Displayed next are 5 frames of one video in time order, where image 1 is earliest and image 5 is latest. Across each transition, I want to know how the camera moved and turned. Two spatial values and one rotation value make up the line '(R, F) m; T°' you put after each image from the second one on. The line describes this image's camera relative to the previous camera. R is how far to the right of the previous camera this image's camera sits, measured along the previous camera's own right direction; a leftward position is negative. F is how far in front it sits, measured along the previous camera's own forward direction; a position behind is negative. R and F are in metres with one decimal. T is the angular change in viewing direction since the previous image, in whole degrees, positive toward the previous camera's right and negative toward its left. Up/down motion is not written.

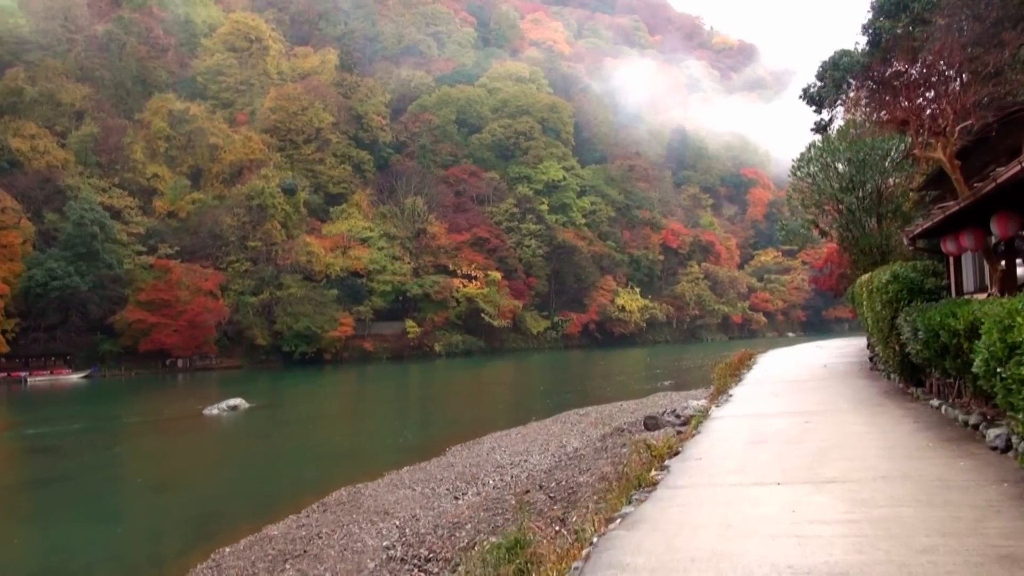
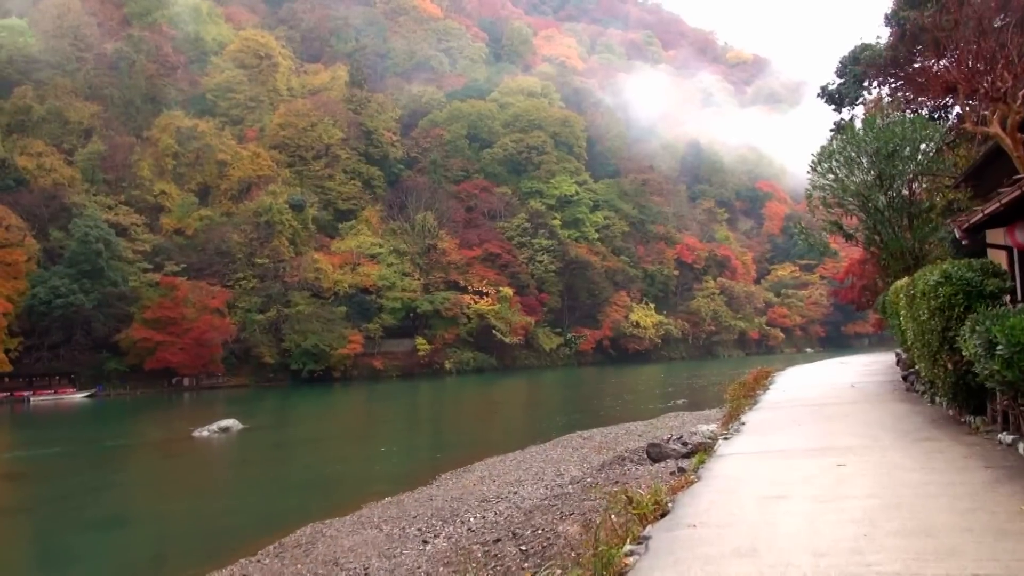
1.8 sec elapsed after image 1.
(+0.2, +0.7) m; -1°
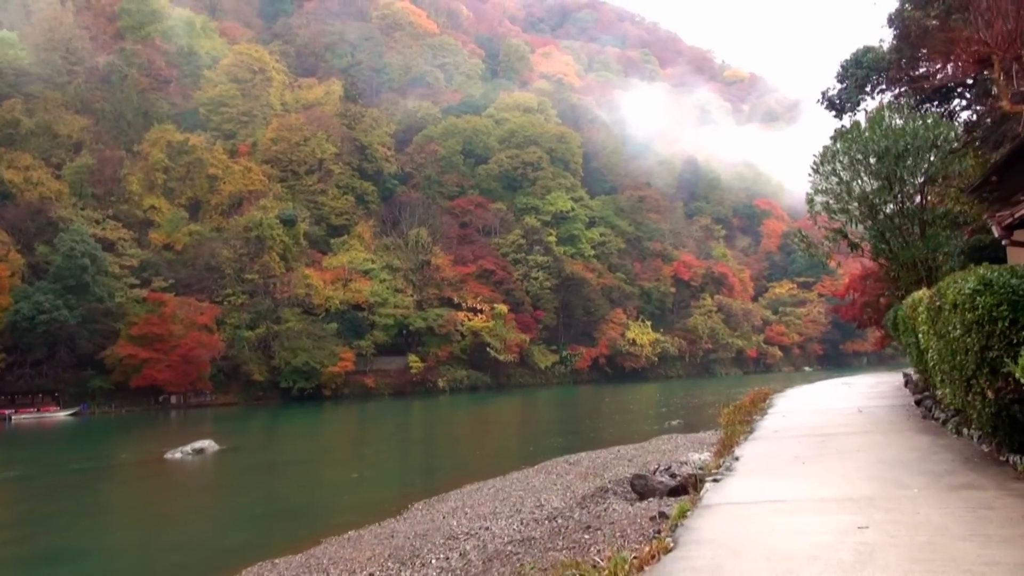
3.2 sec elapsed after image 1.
(+0.2, +0.5) m; 0°
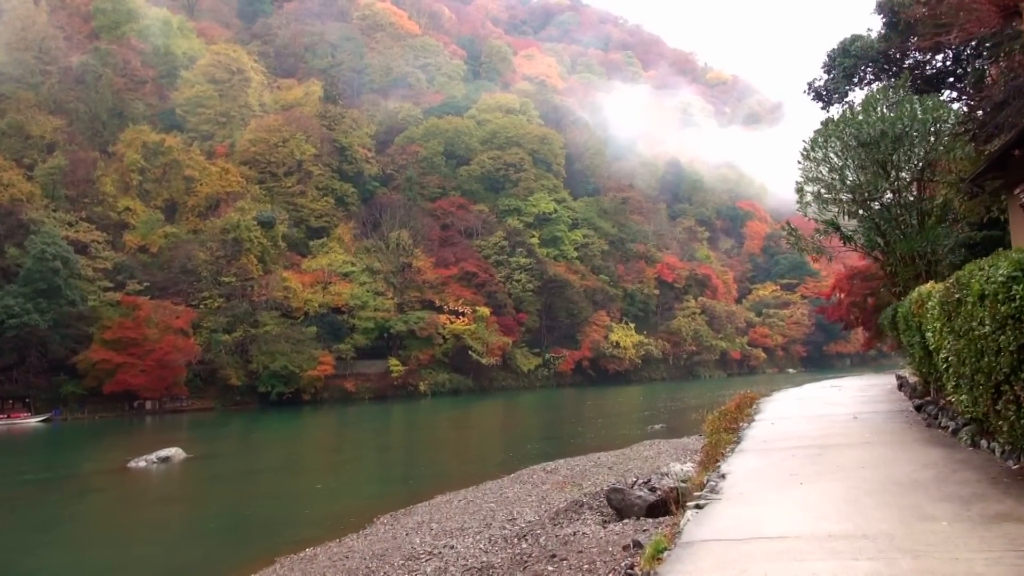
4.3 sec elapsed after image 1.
(+0.1, +0.3) m; +1°
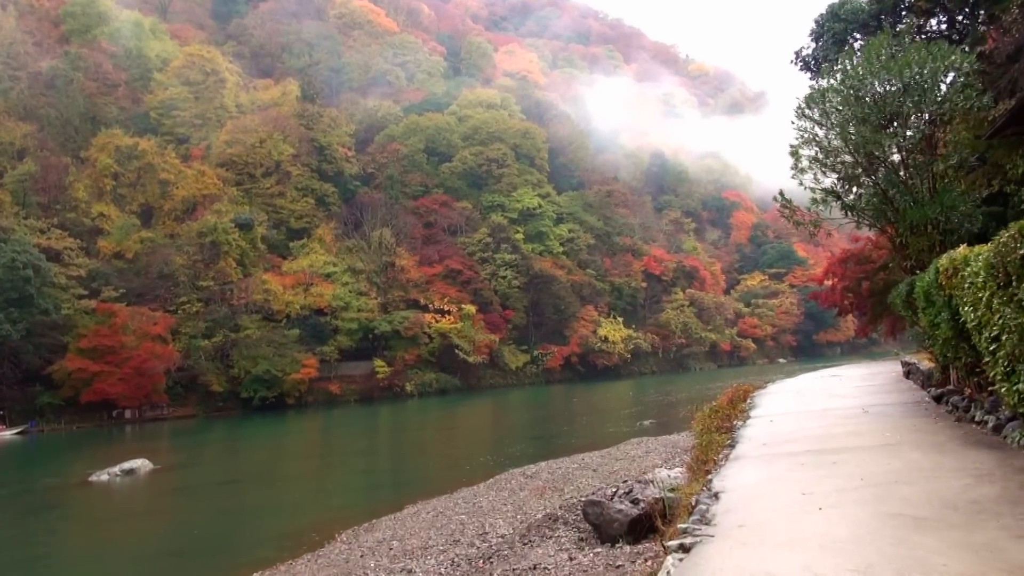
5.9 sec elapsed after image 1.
(+0.2, +0.5) m; +1°
